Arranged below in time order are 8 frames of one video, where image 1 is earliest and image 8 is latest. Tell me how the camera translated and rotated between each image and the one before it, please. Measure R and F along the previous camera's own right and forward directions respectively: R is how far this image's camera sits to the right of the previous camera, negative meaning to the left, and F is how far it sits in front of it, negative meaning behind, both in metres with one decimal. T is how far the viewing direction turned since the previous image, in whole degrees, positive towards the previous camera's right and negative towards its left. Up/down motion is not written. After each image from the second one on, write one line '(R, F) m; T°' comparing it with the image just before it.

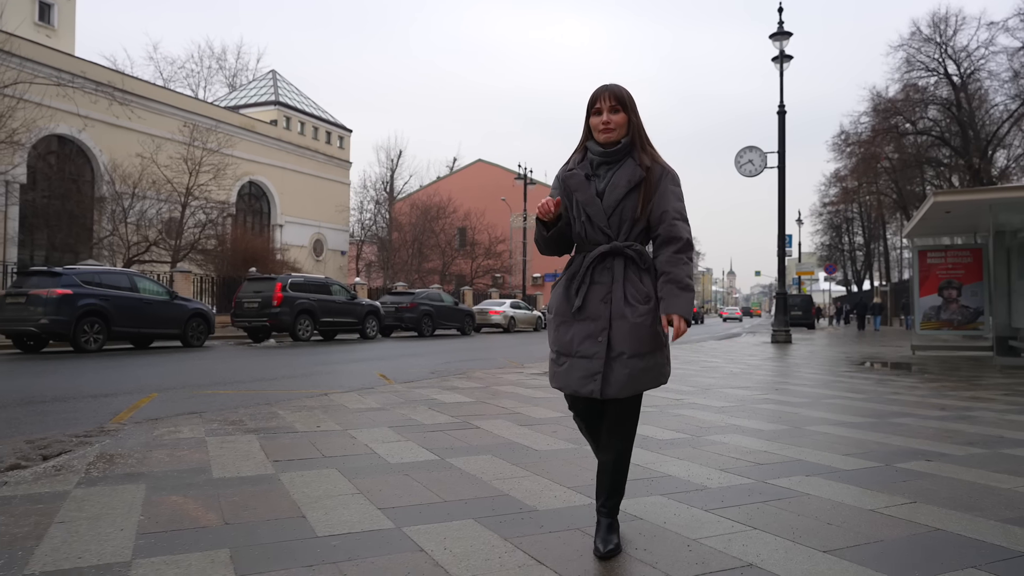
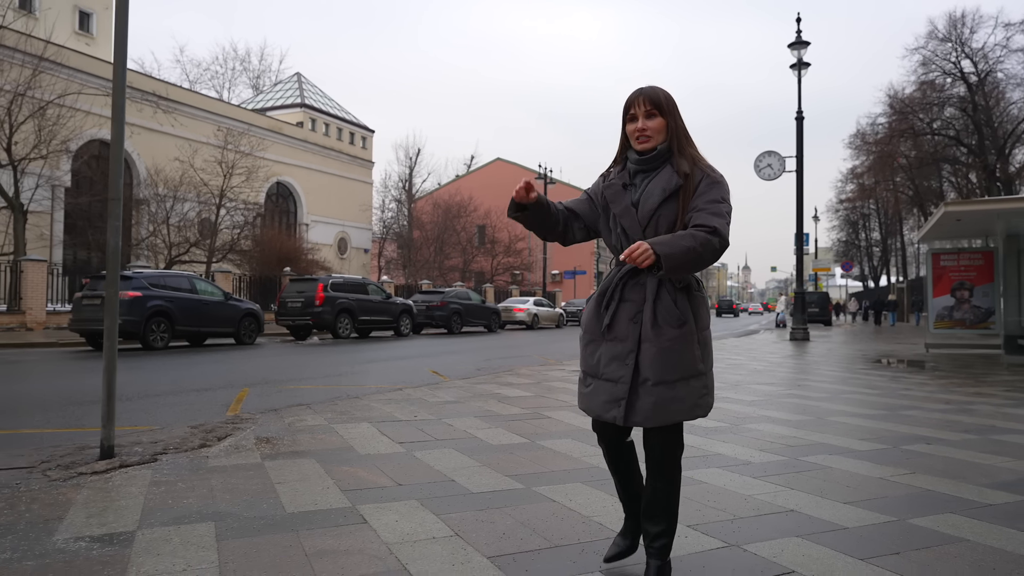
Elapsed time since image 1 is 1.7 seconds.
(-0.4, -1.0) m; -1°
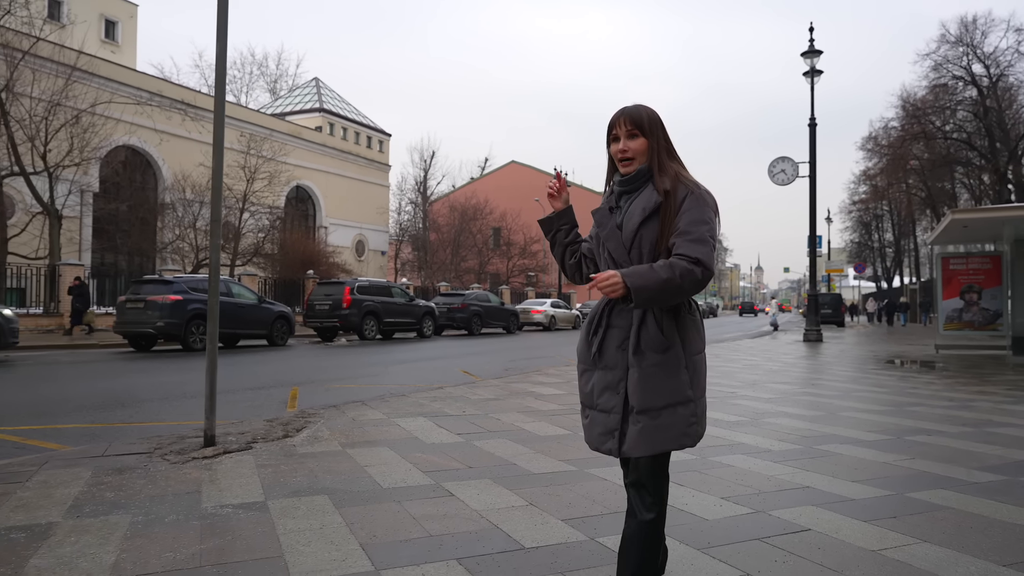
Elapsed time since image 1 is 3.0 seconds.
(-0.3, -0.6) m; -1°
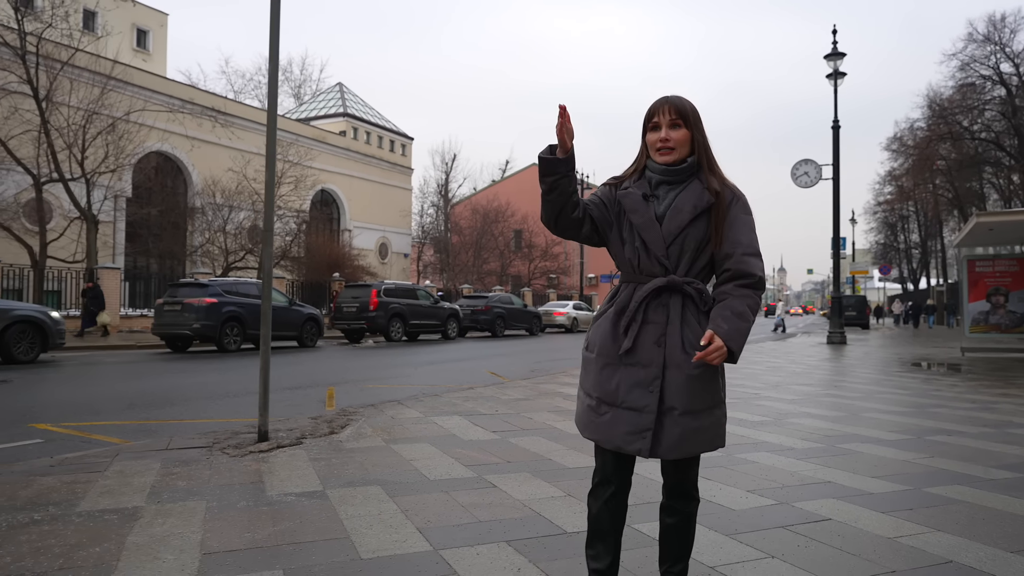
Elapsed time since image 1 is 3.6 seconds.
(-0.1, -0.3) m; -2°
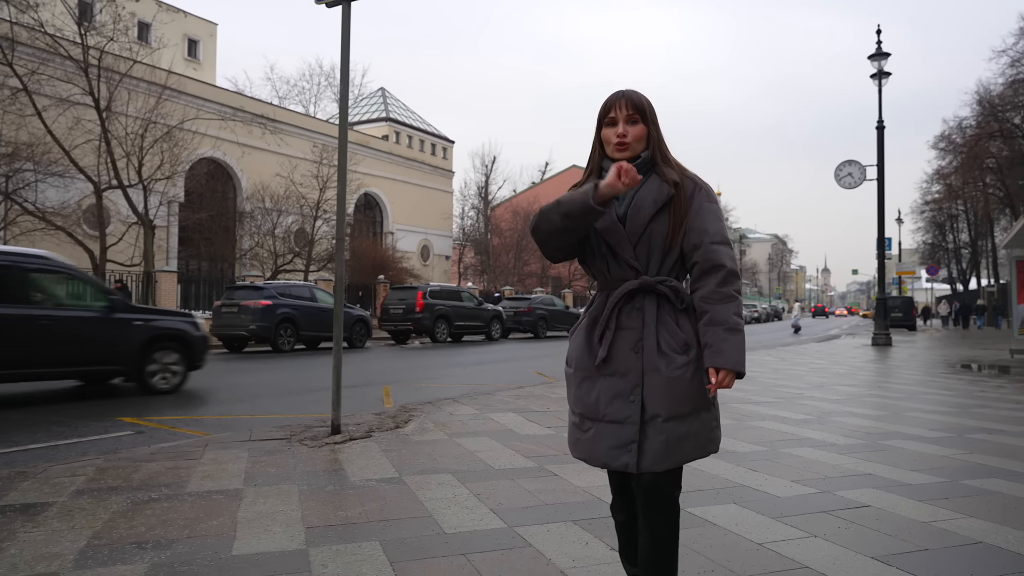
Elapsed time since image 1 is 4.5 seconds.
(-0.1, -0.4) m; -3°
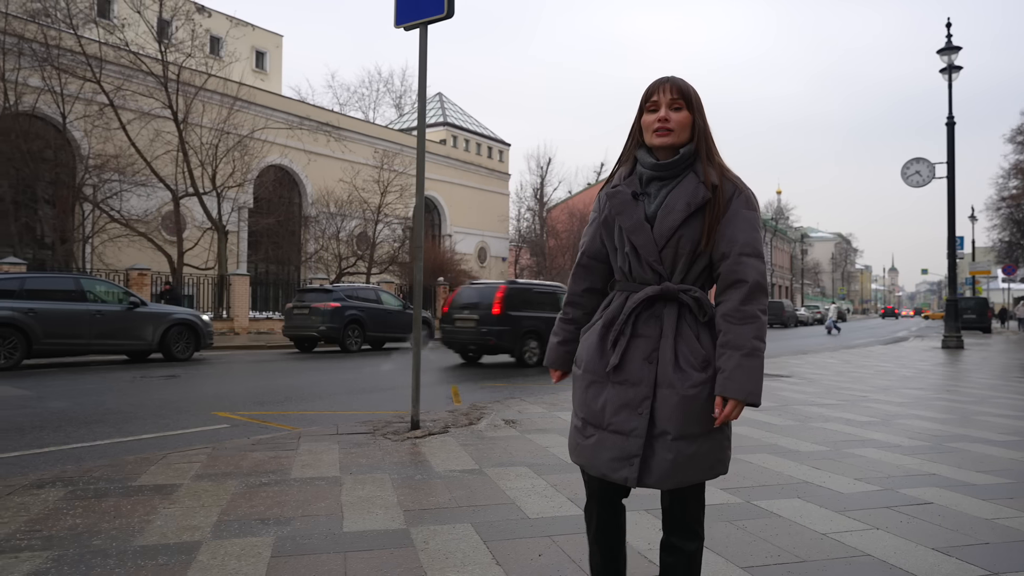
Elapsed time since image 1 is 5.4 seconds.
(-0.1, -0.3) m; -4°
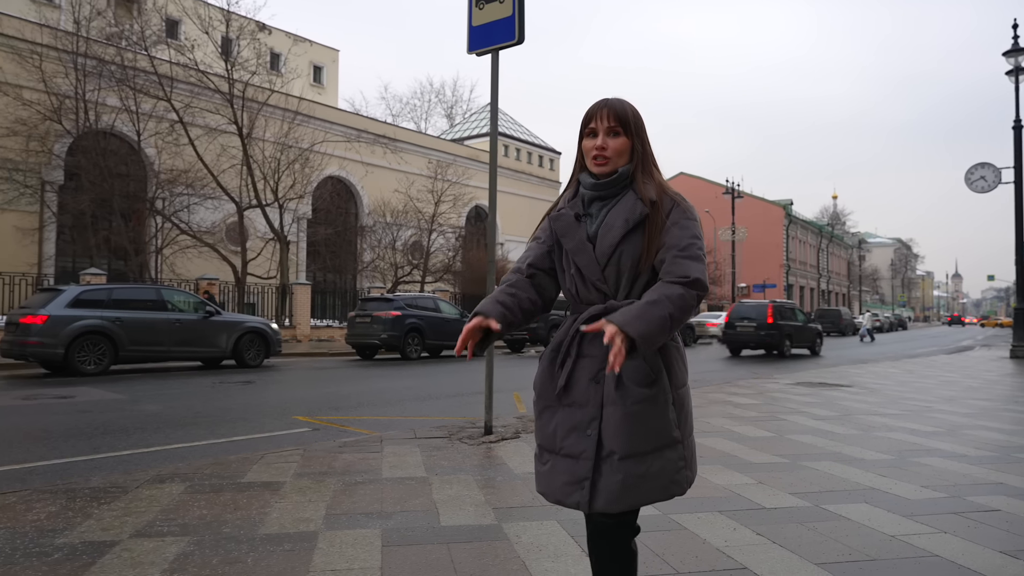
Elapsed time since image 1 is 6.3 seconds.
(-0.2, -0.3) m; -4°
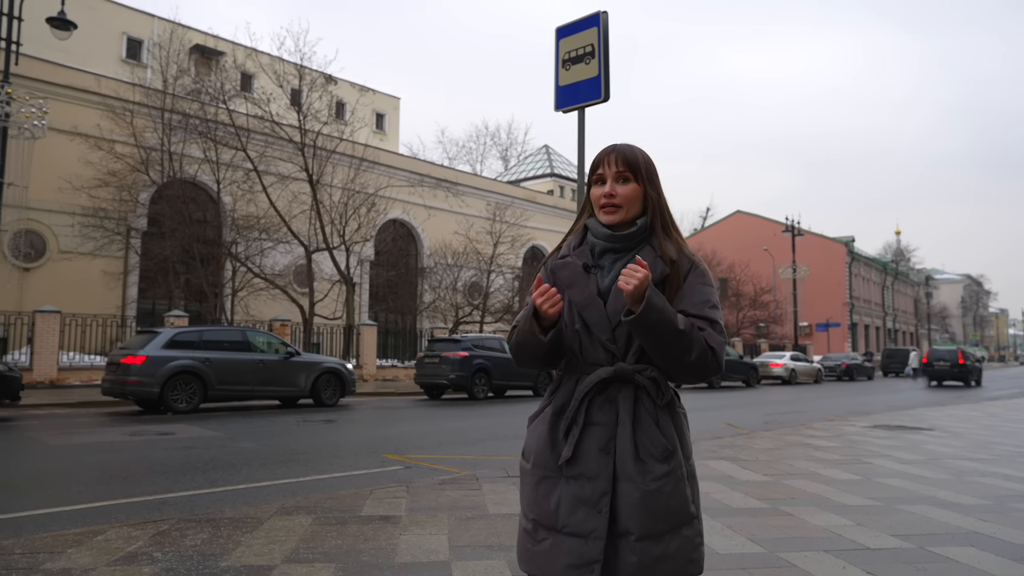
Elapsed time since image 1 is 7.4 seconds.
(-0.3, -0.3) m; -4°
